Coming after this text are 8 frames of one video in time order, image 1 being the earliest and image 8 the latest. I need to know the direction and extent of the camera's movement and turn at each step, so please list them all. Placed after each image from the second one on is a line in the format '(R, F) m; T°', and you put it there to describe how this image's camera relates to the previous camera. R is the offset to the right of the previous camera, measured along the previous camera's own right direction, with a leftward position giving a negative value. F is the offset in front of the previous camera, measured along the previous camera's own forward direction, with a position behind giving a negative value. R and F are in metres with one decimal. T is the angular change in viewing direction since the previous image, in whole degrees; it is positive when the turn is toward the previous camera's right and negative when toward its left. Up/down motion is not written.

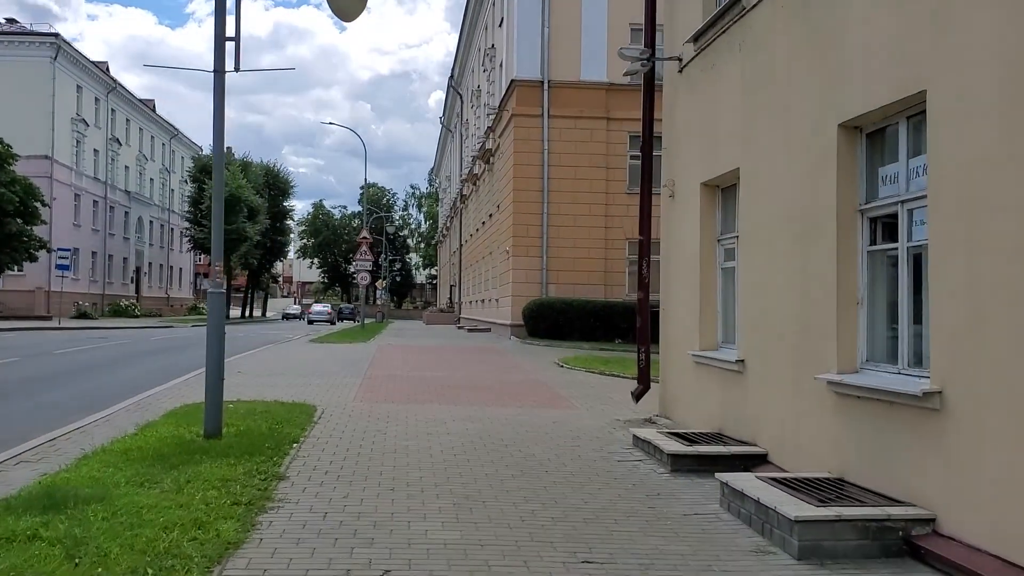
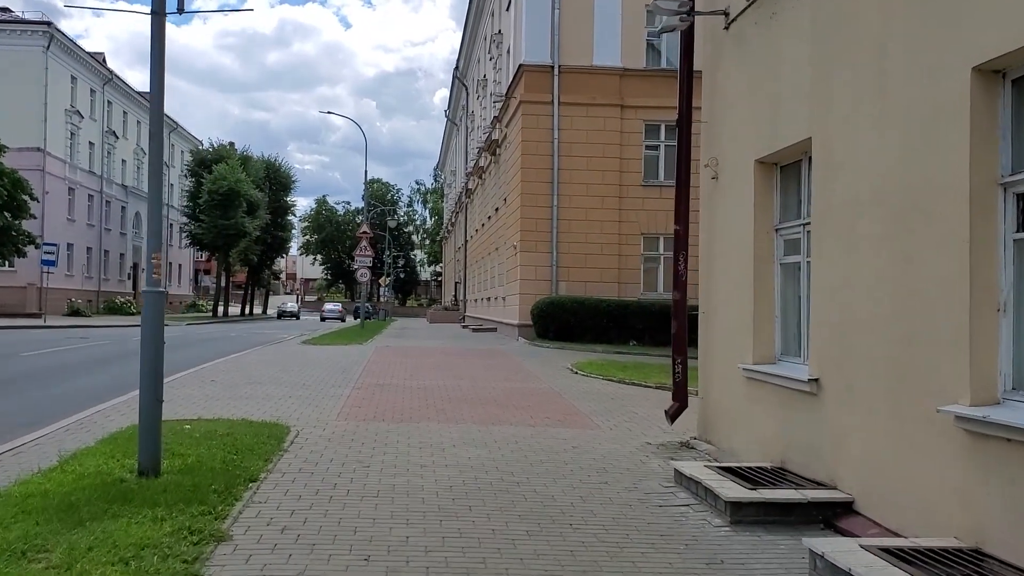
(-0.1, +1.8) m; 0°
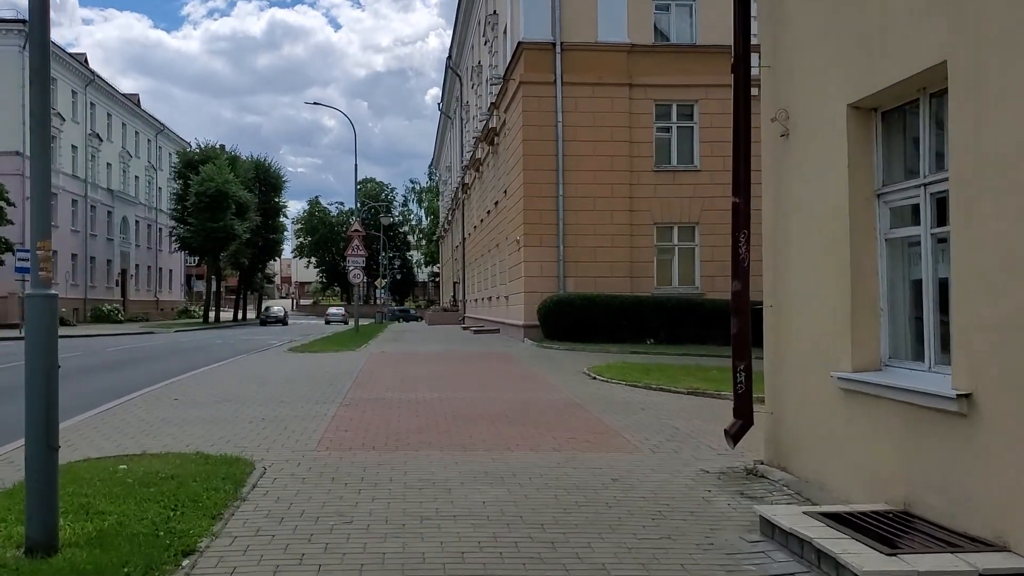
(-0.2, +1.9) m; 0°
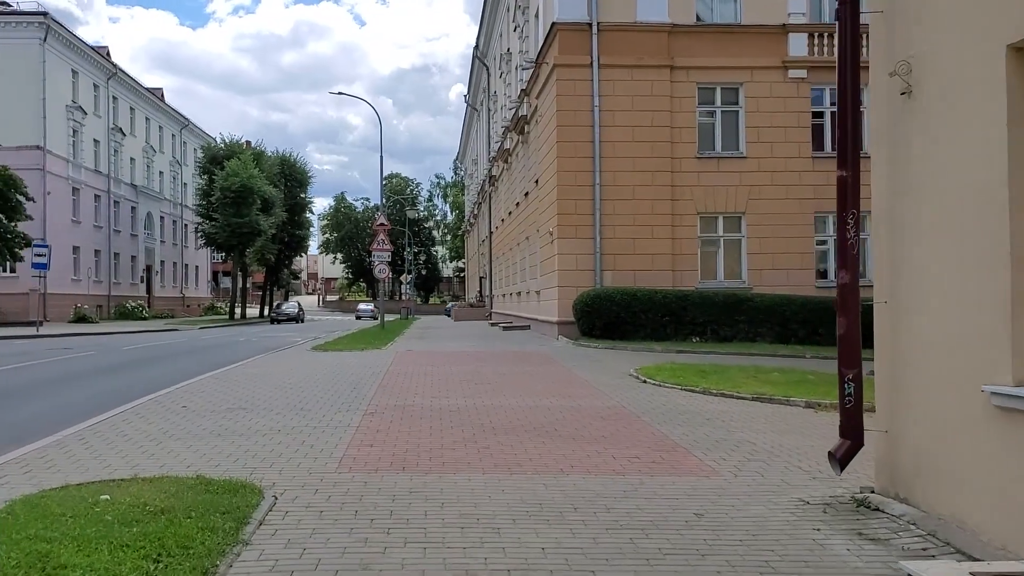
(-0.2, +1.3) m; -1°
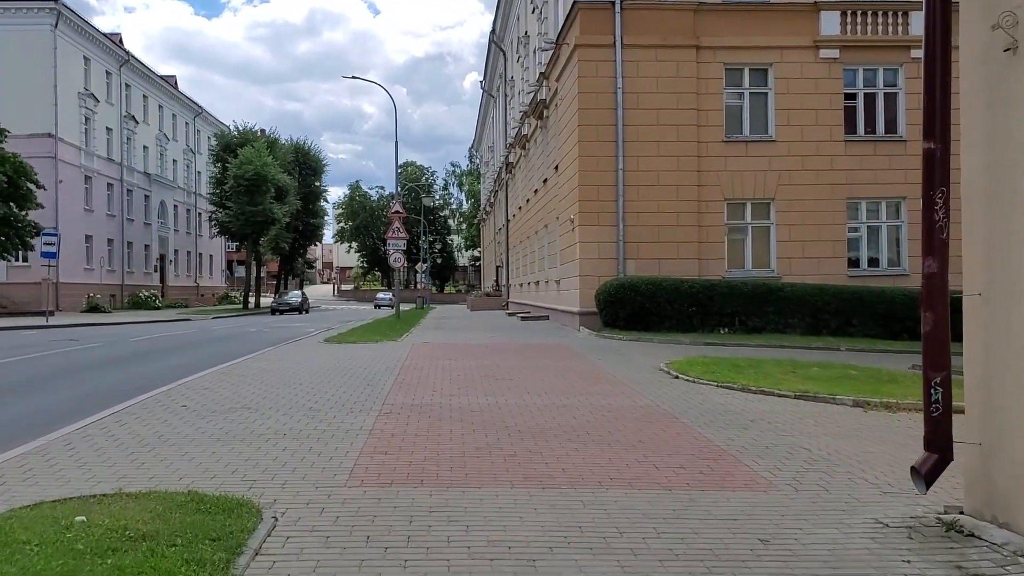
(-0.1, +0.8) m; -1°
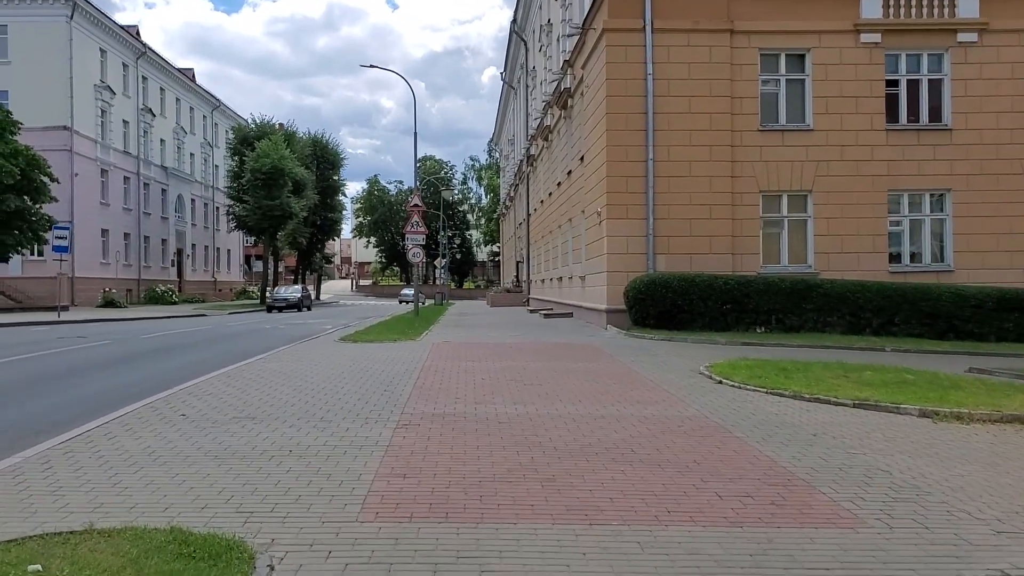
(-0.1, +1.0) m; -1°
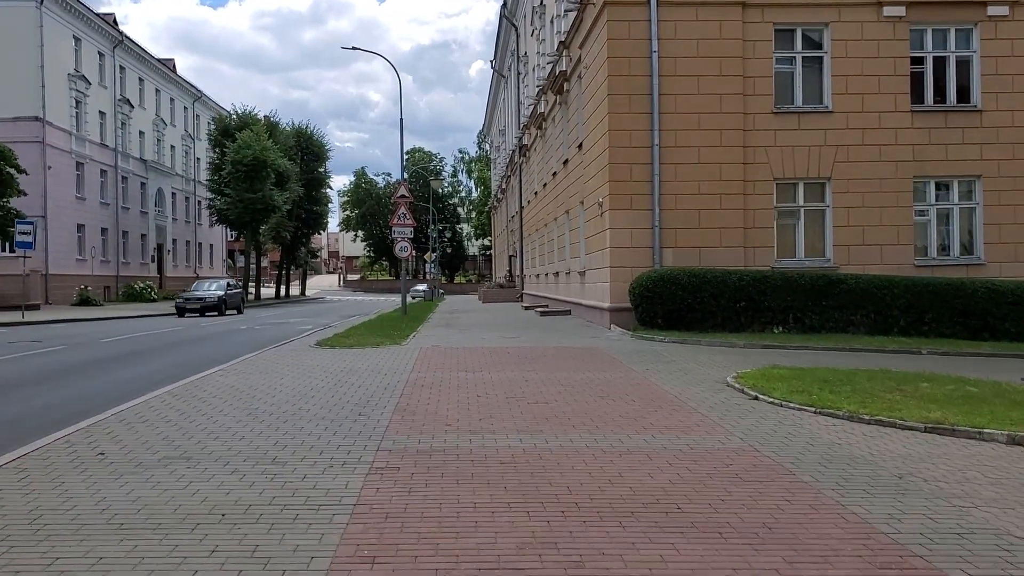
(-0.1, +1.8) m; +1°
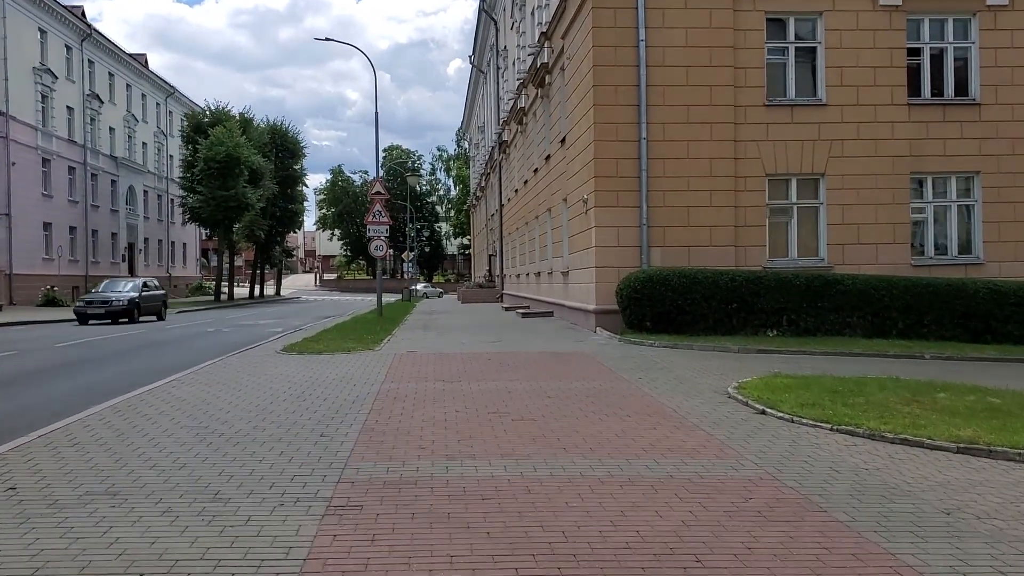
(0.0, +1.0) m; +1°
